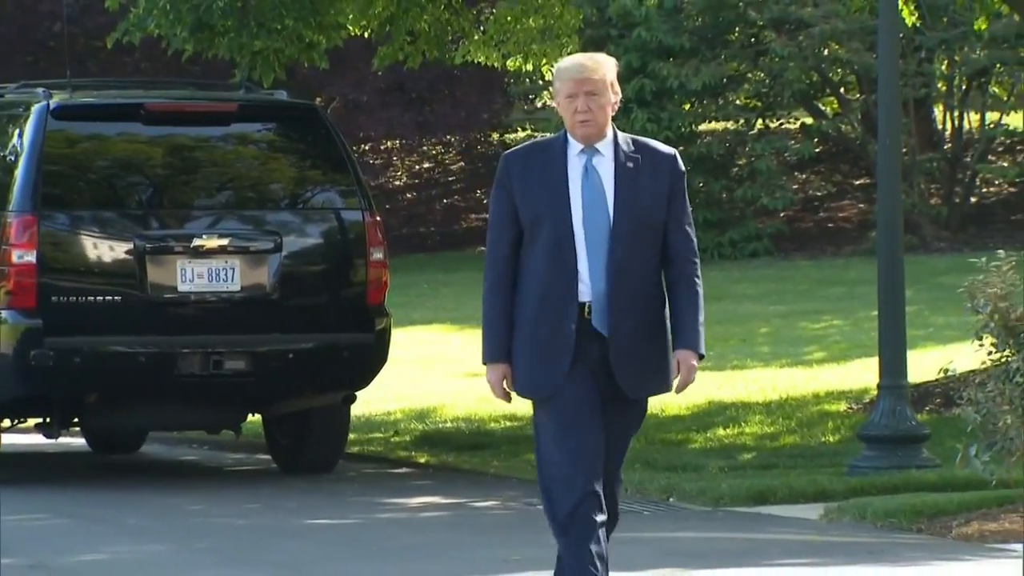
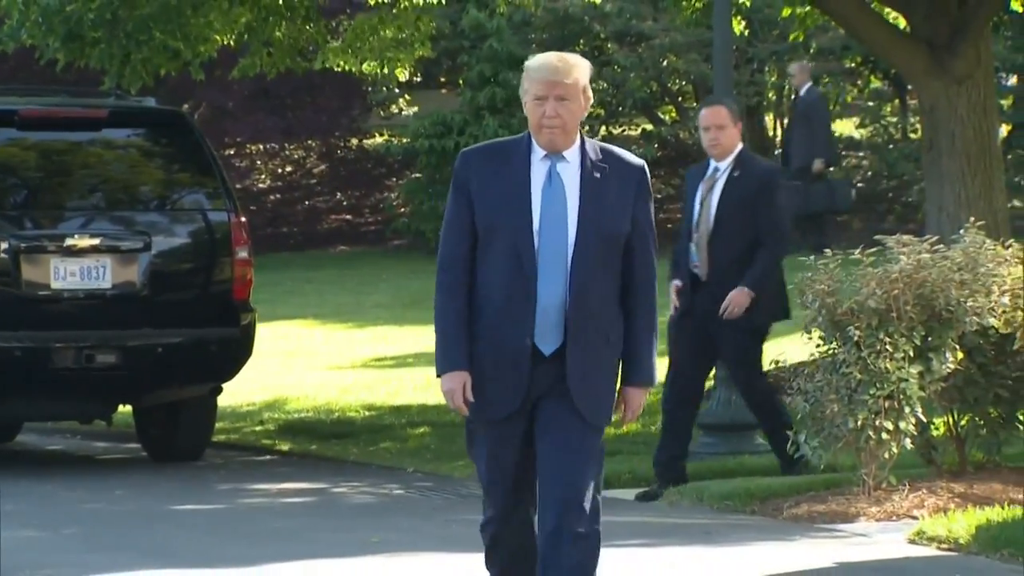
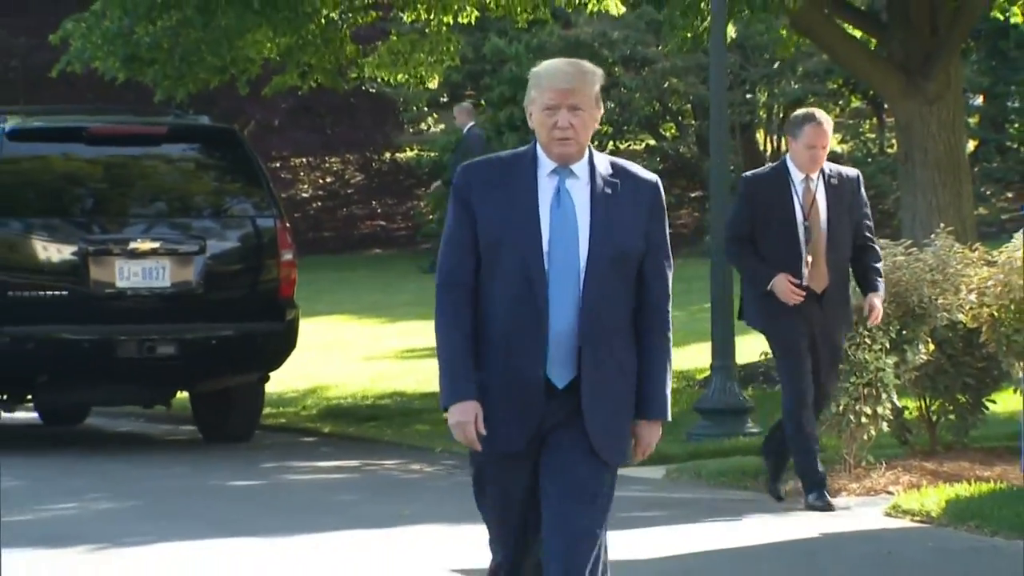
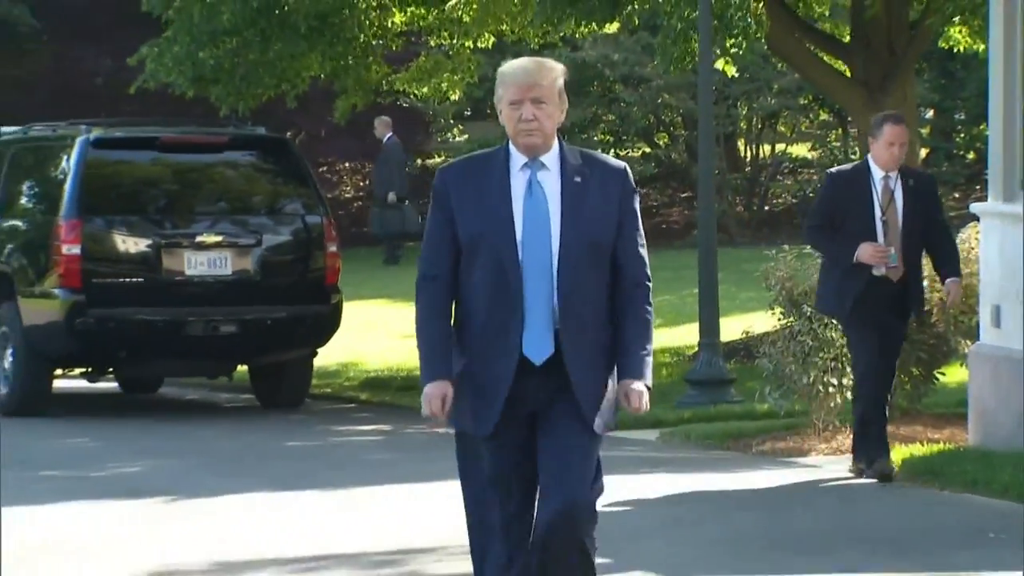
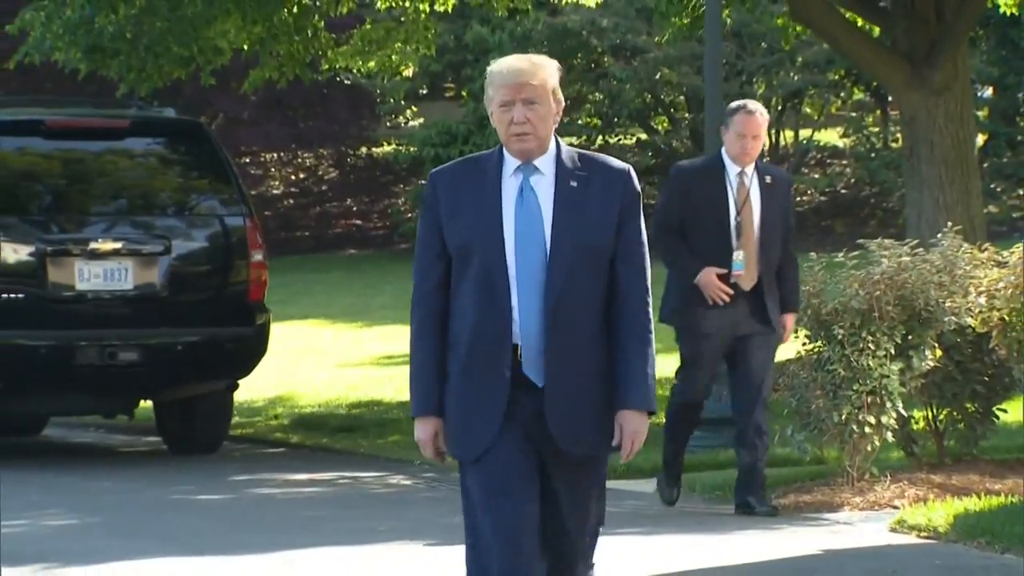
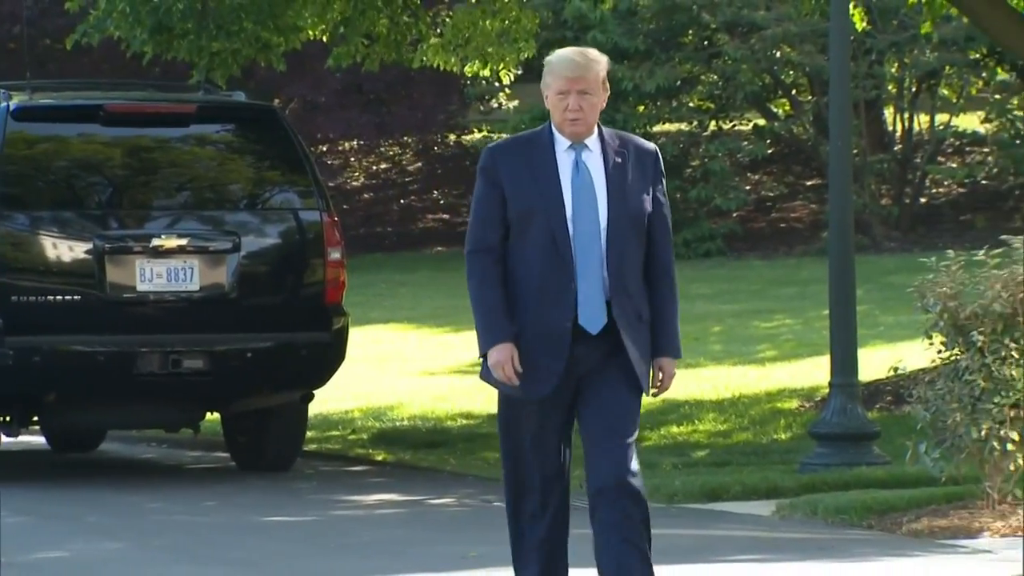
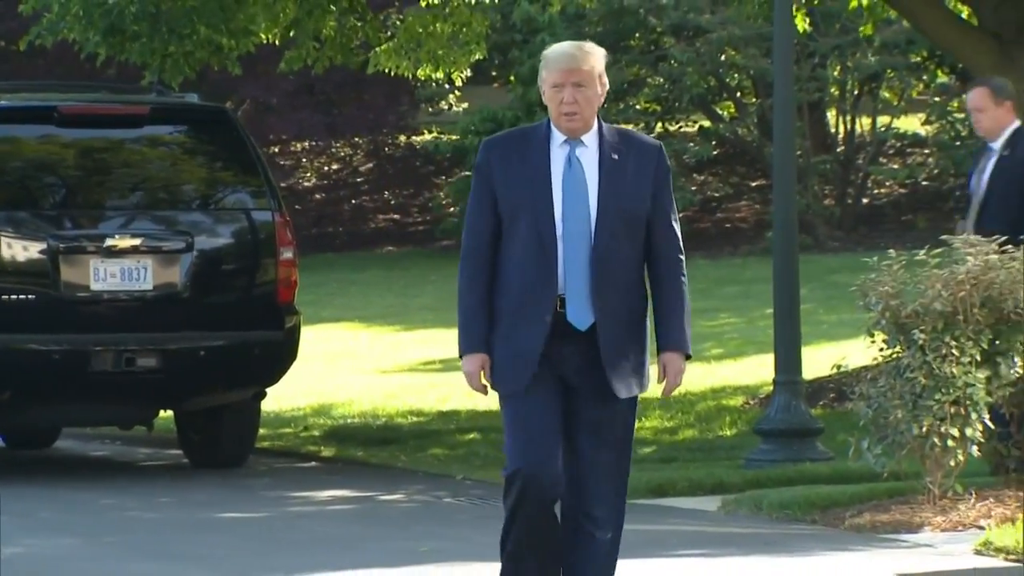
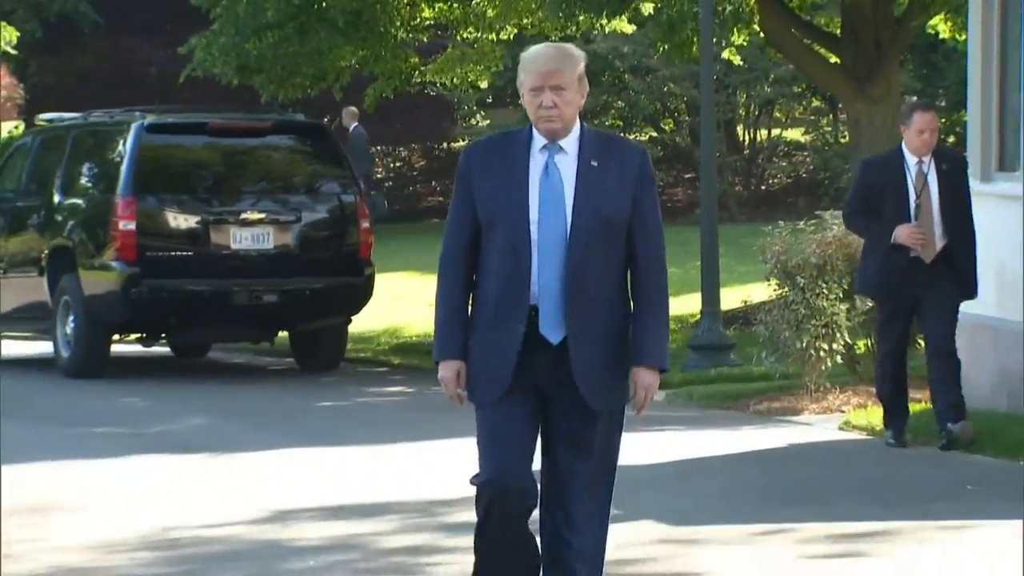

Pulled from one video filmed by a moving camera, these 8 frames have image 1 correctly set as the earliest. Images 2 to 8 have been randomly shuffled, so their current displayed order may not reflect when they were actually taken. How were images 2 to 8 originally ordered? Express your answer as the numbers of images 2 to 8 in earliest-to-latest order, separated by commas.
6, 7, 2, 5, 3, 4, 8
